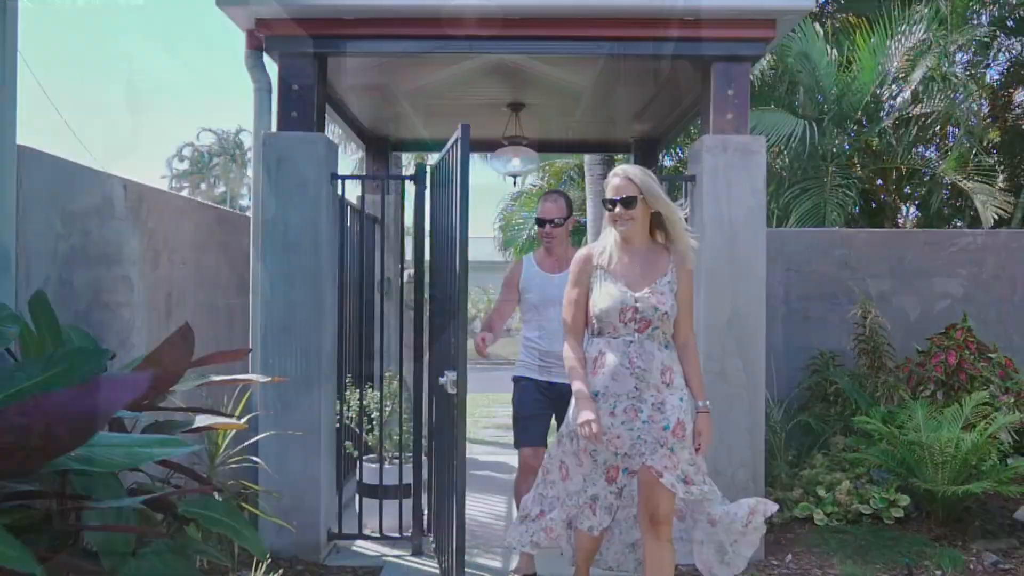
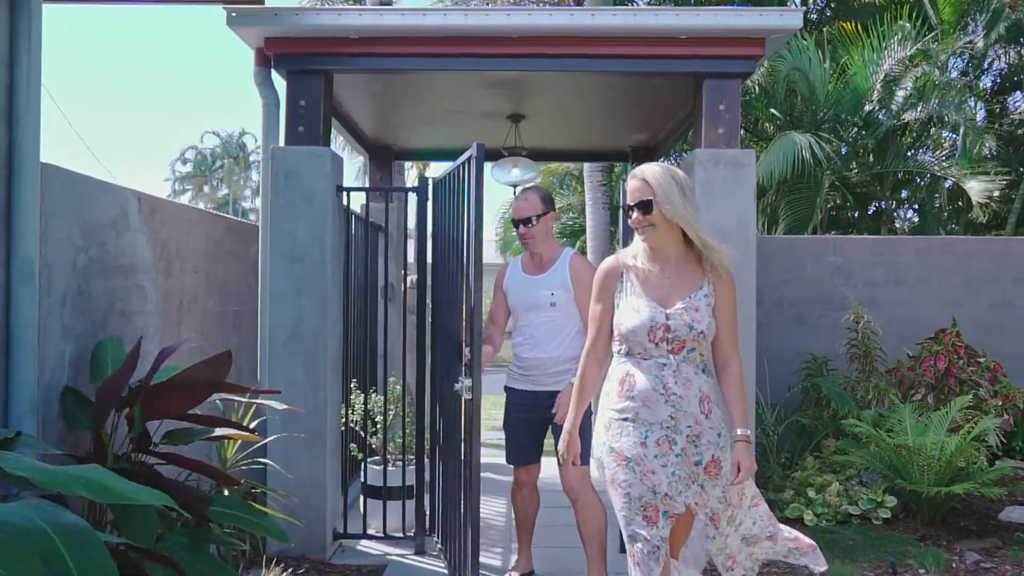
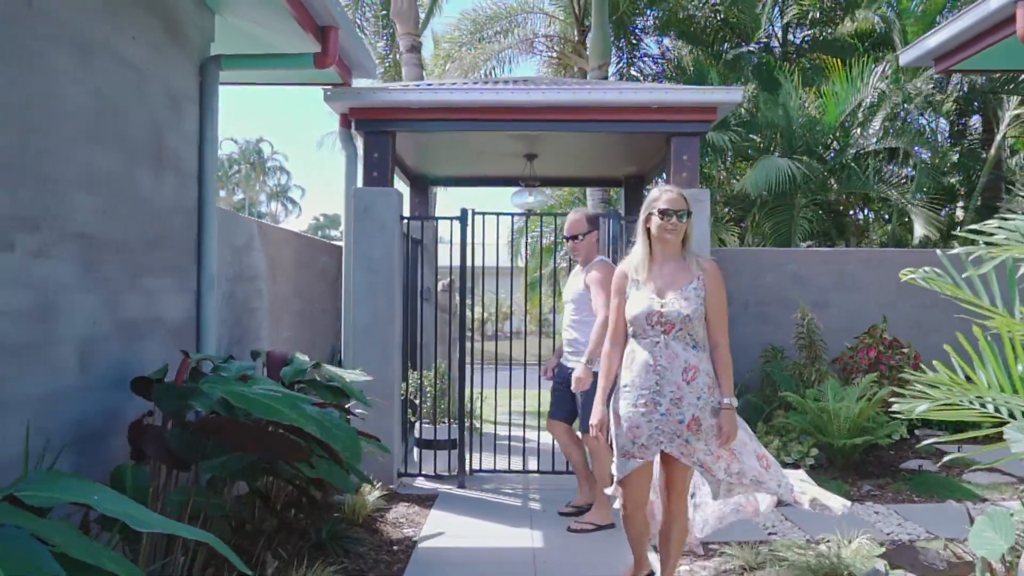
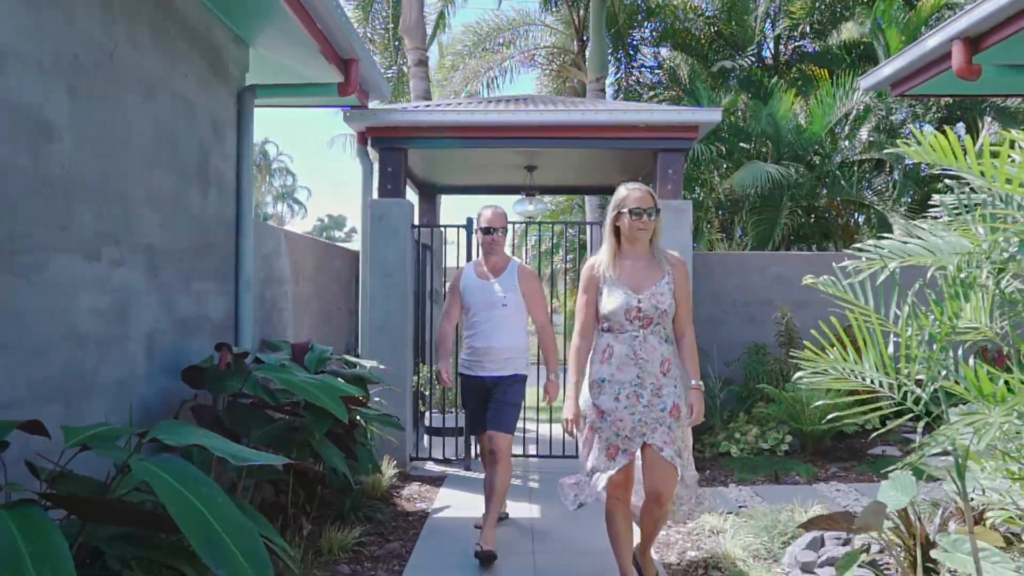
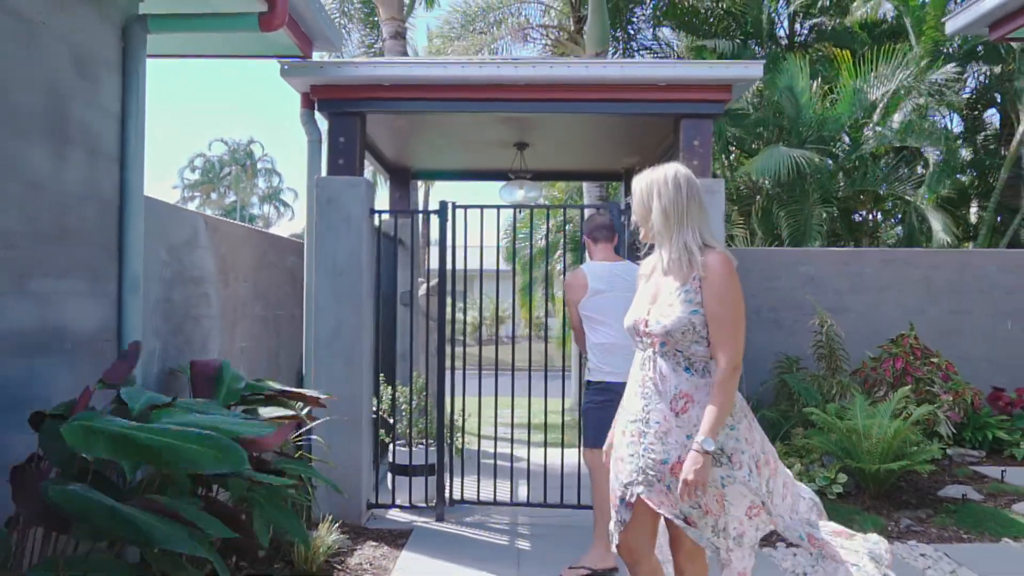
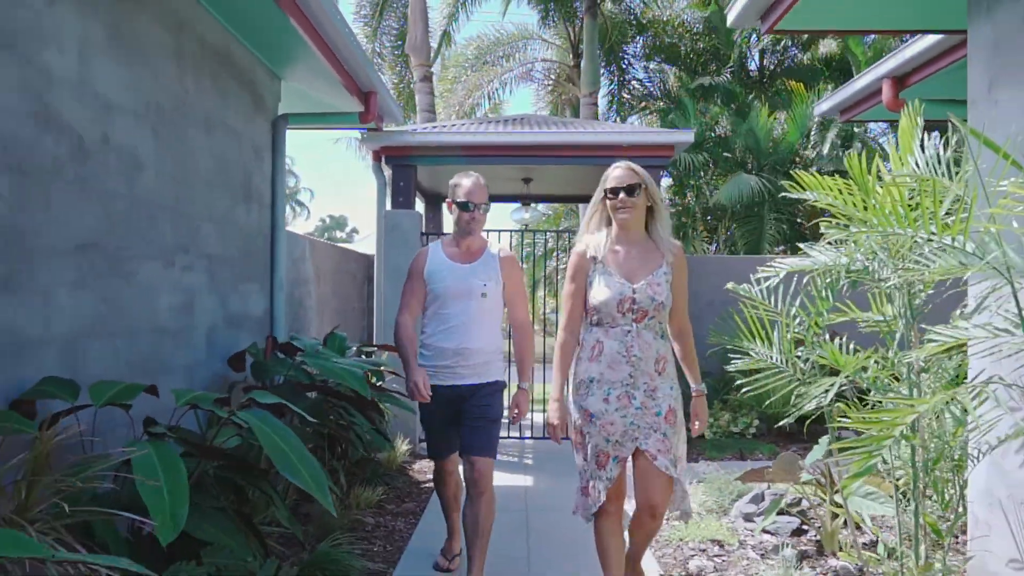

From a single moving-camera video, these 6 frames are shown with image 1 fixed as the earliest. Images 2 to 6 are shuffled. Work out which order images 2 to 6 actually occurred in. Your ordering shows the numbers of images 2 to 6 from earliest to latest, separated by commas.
2, 5, 3, 4, 6
